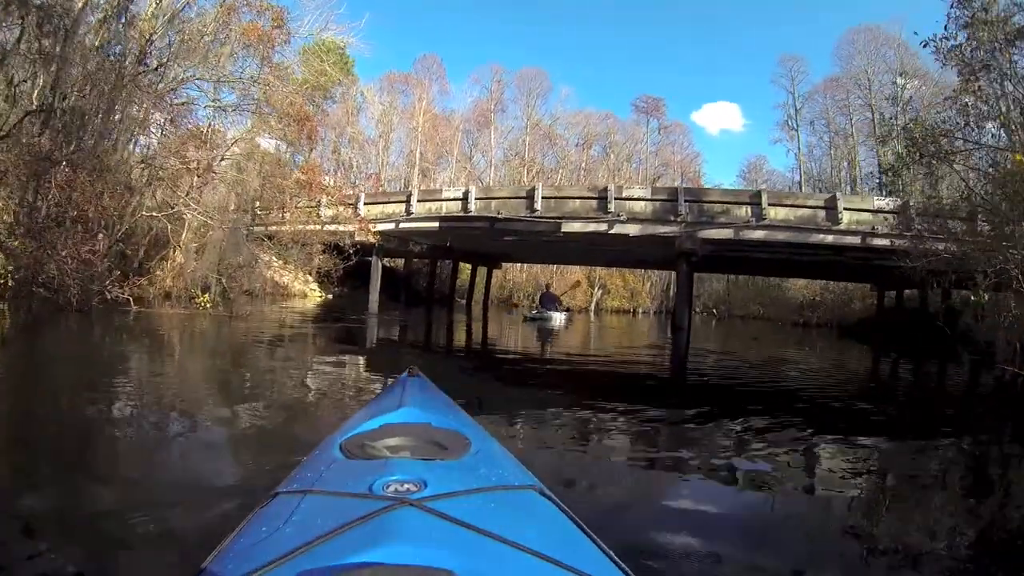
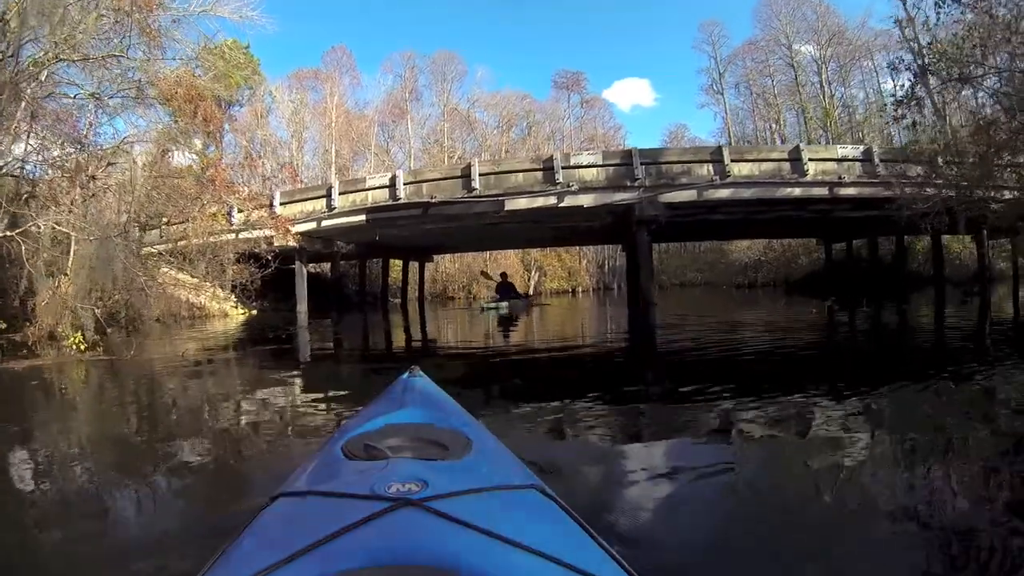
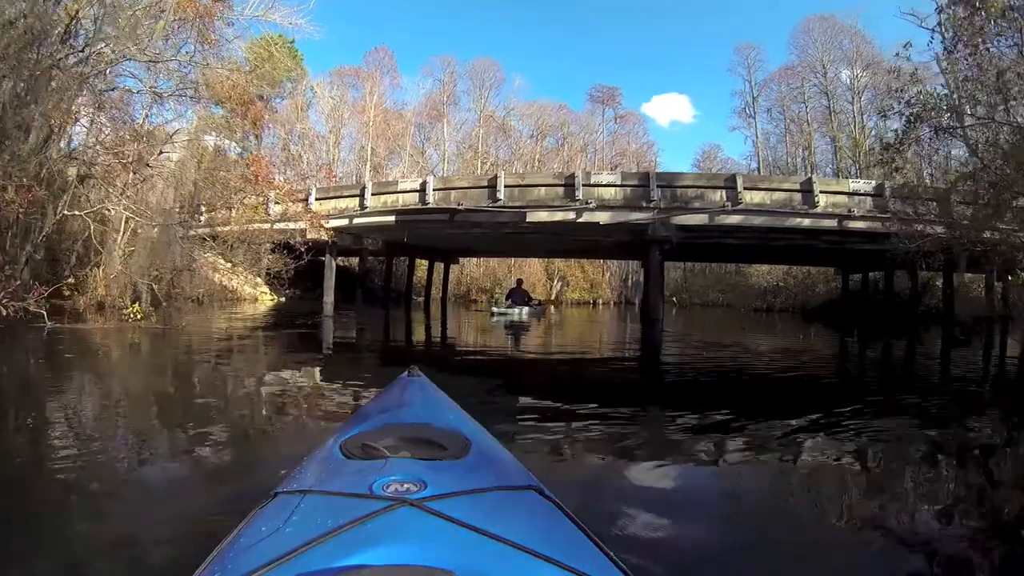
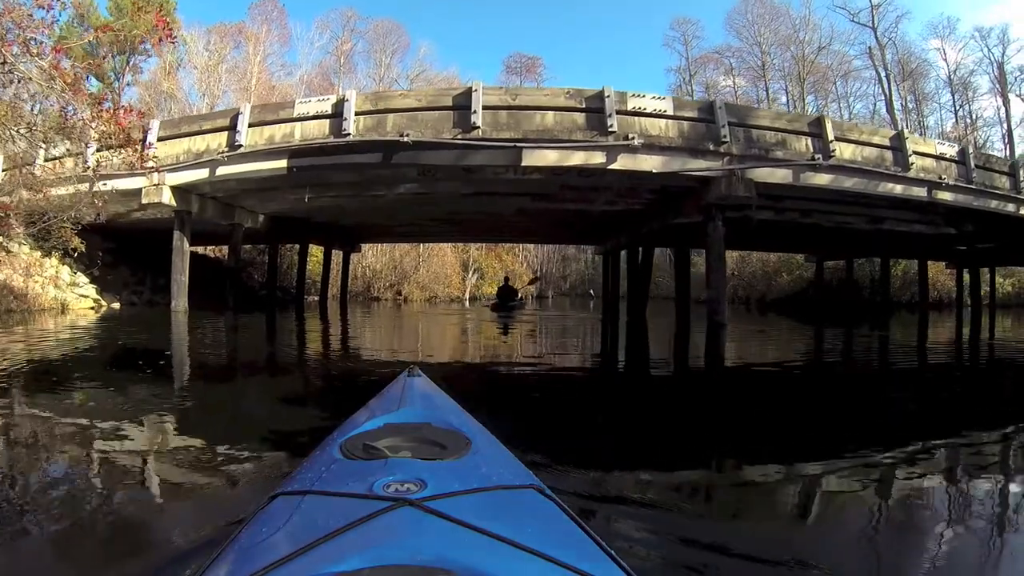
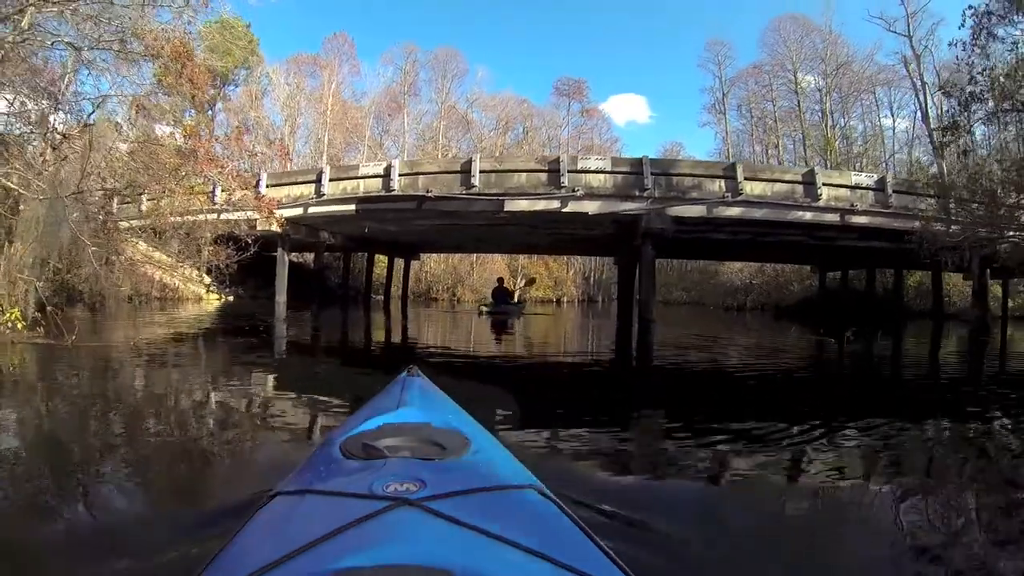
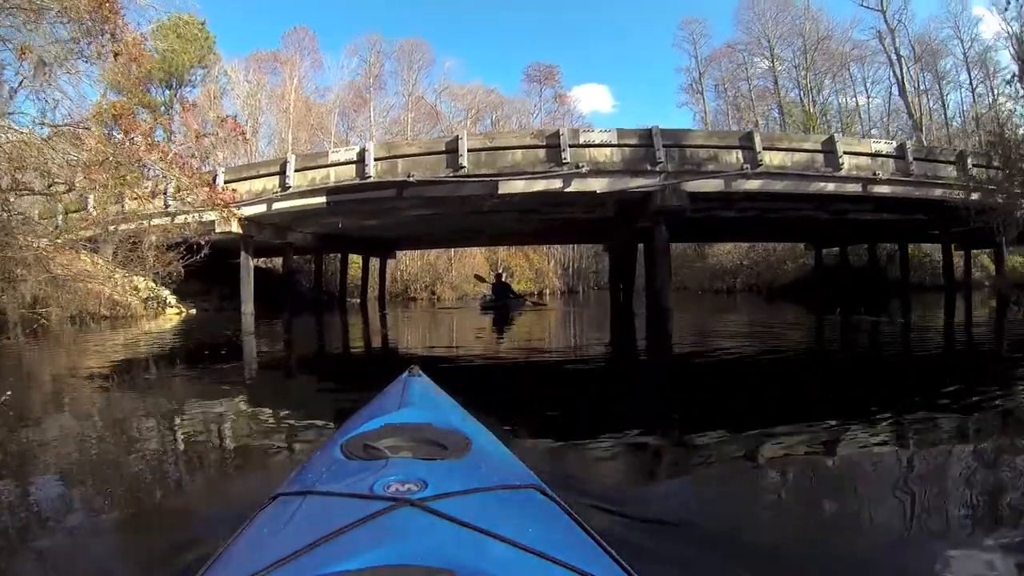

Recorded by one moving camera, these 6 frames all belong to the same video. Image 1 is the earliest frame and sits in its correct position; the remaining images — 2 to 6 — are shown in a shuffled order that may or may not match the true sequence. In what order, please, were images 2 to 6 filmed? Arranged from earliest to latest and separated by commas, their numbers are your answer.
3, 2, 5, 6, 4
